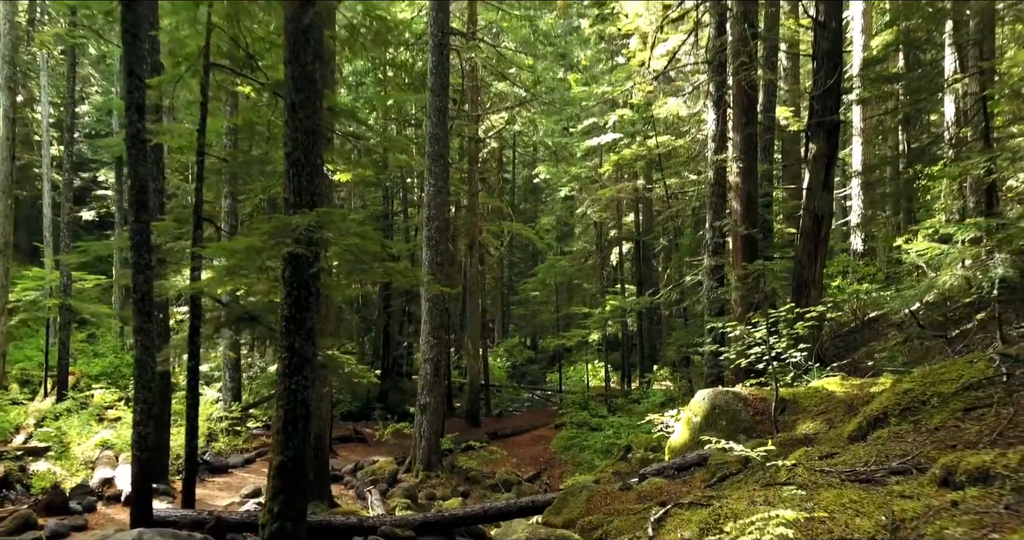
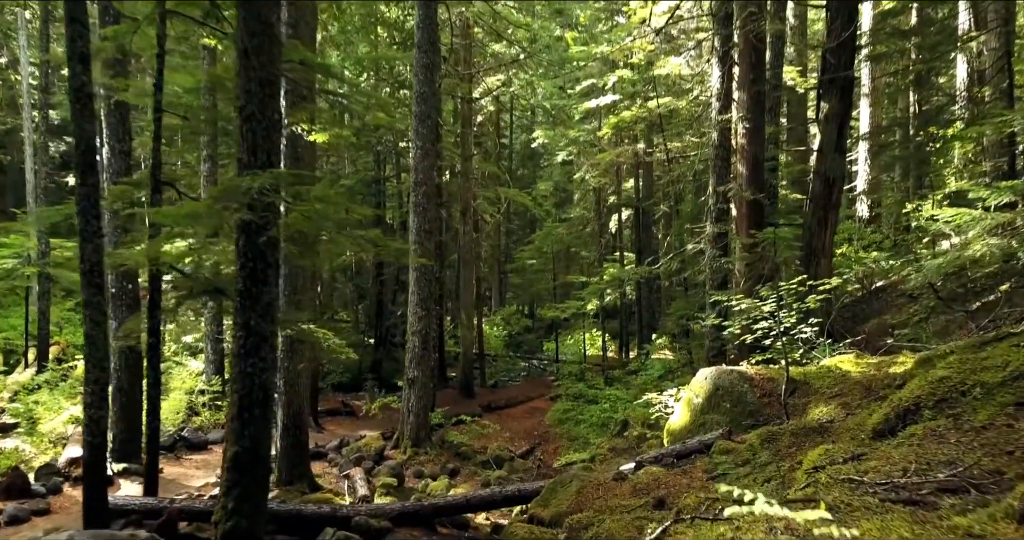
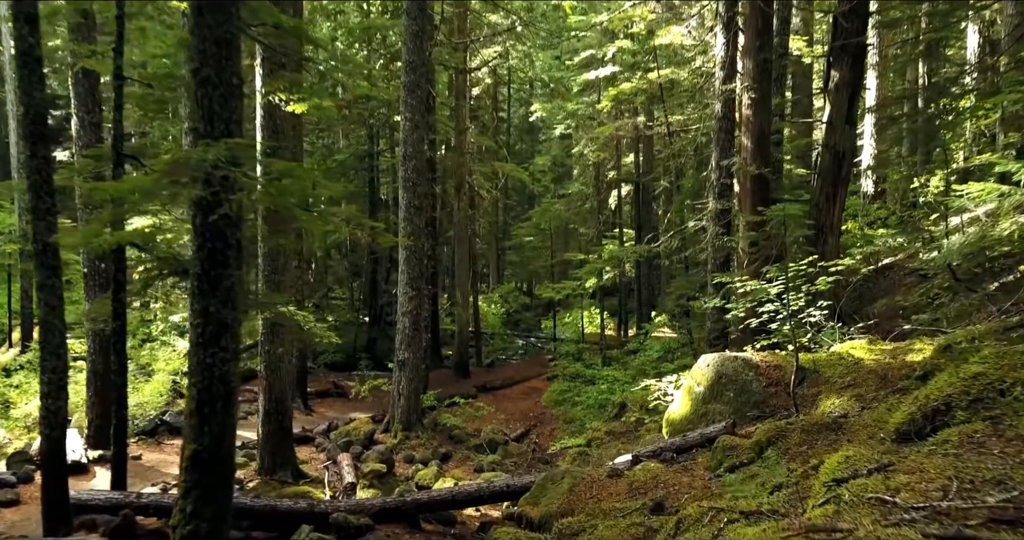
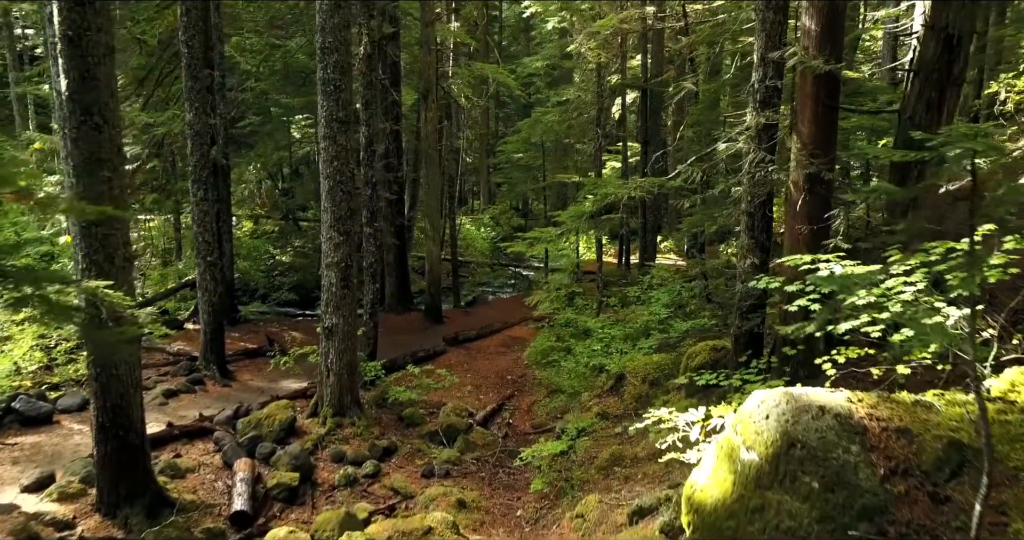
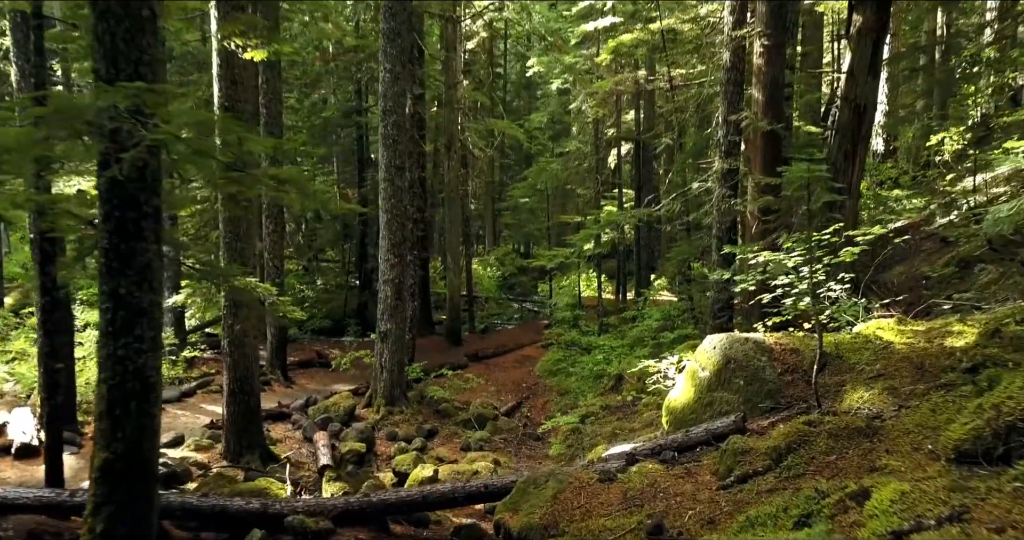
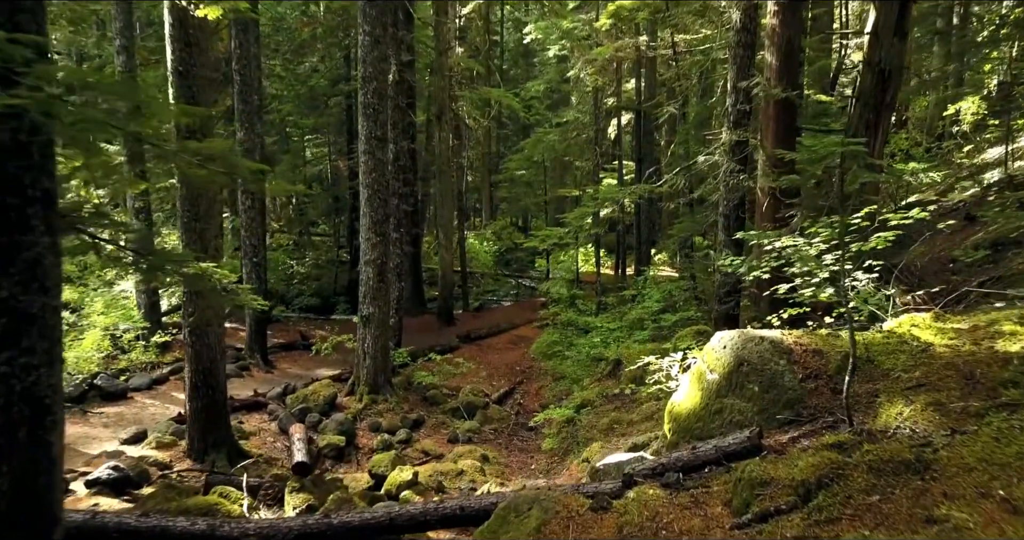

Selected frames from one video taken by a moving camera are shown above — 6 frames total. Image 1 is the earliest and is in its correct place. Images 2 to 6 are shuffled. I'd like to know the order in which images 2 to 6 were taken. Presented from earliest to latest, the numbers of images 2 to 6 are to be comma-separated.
2, 3, 5, 6, 4
